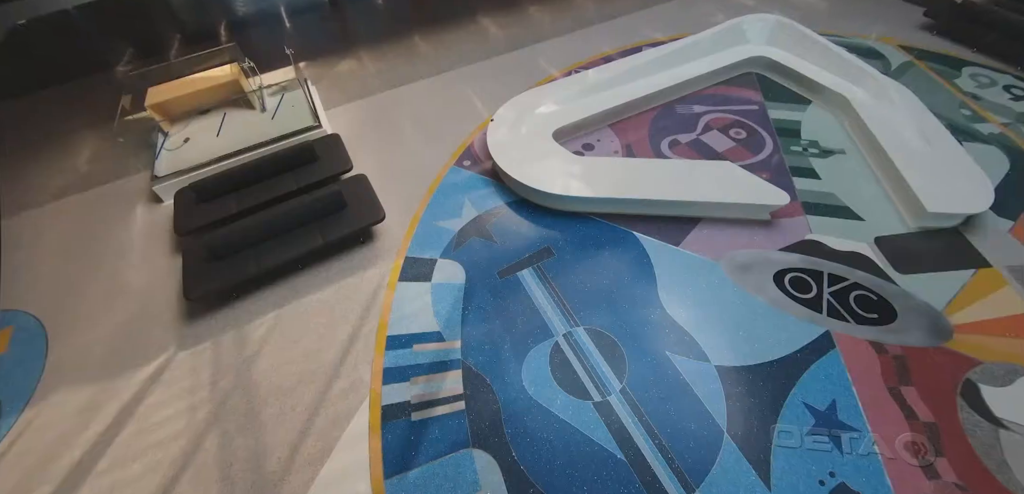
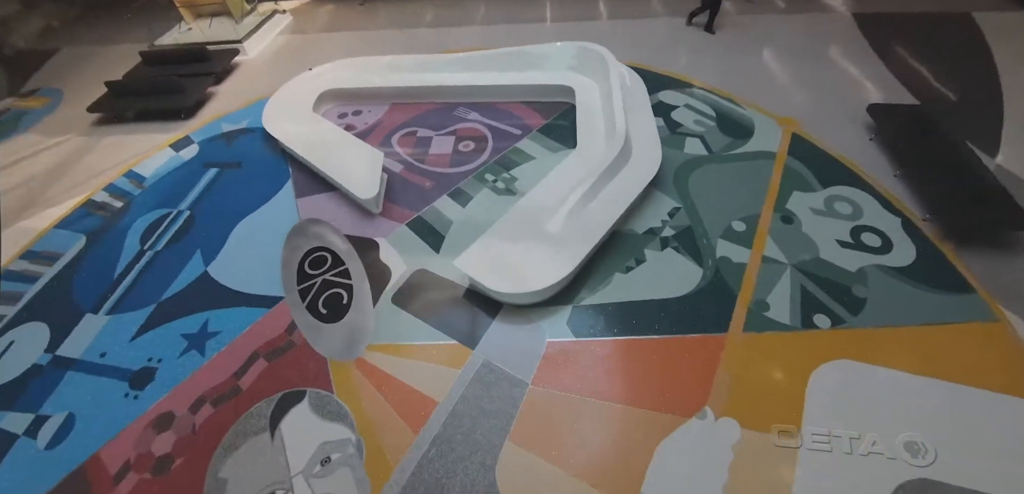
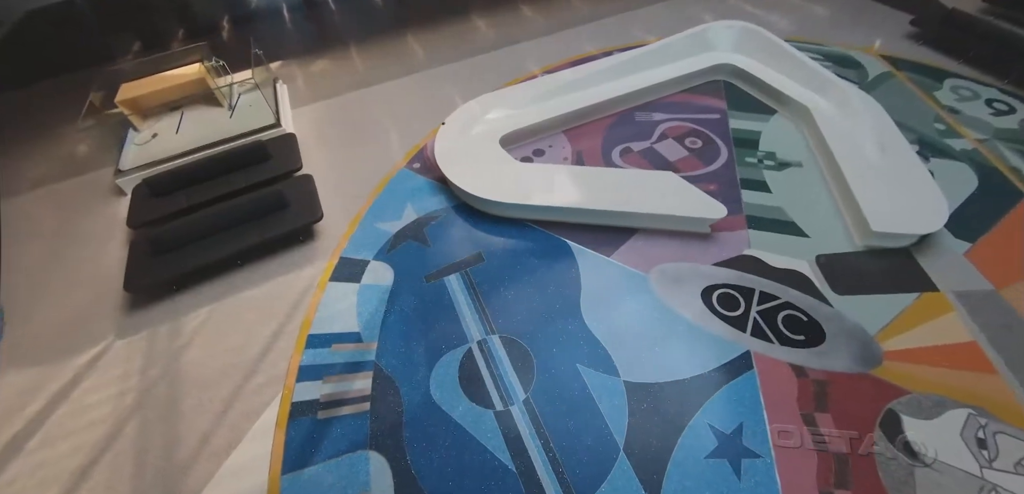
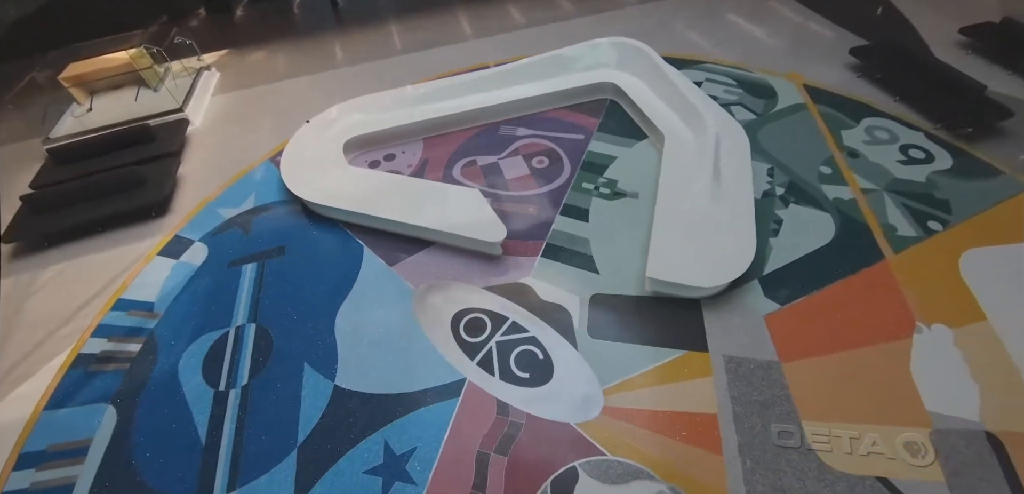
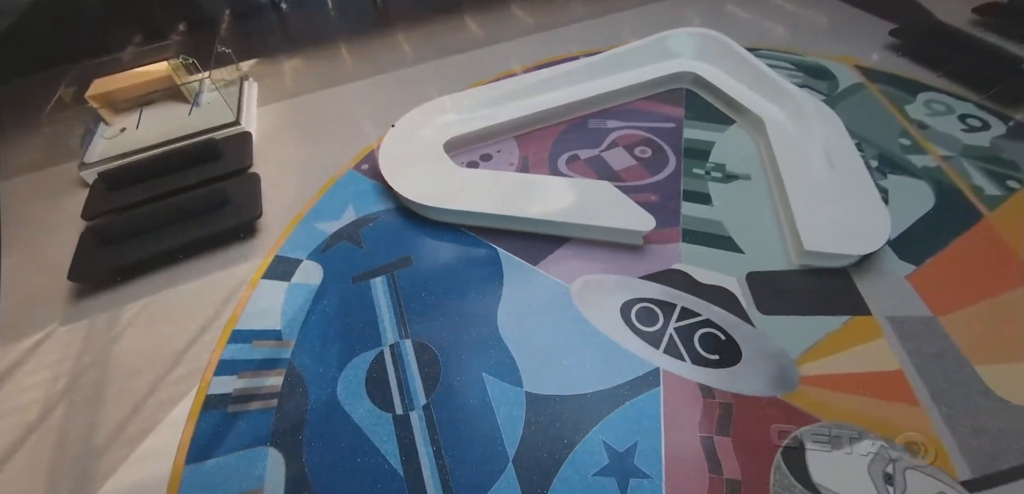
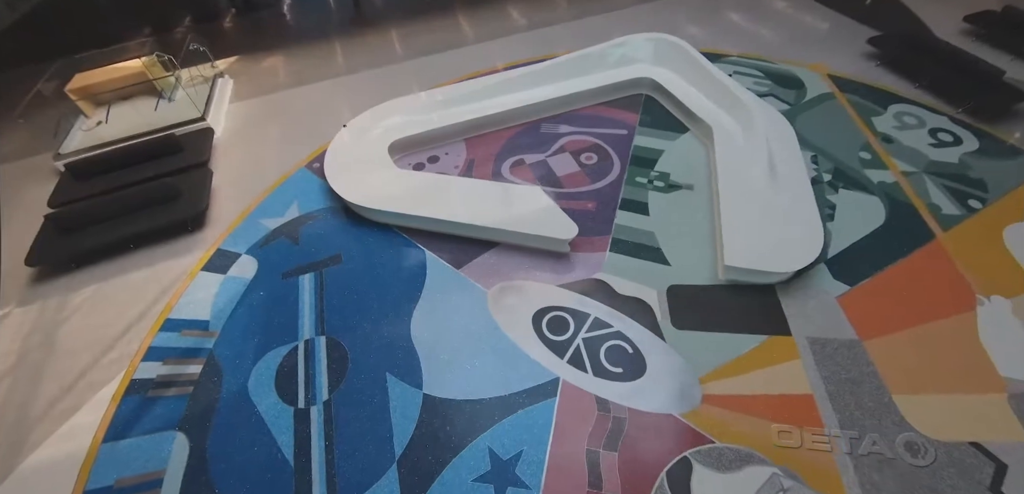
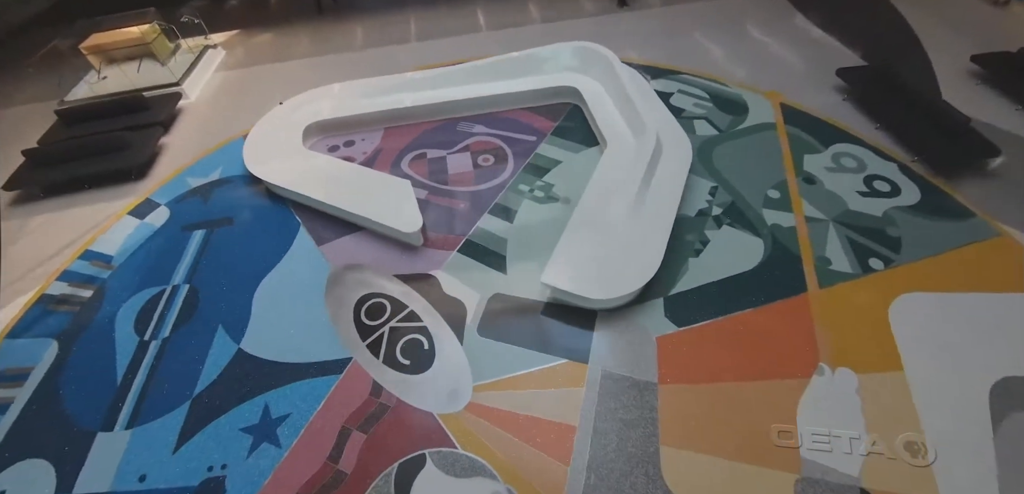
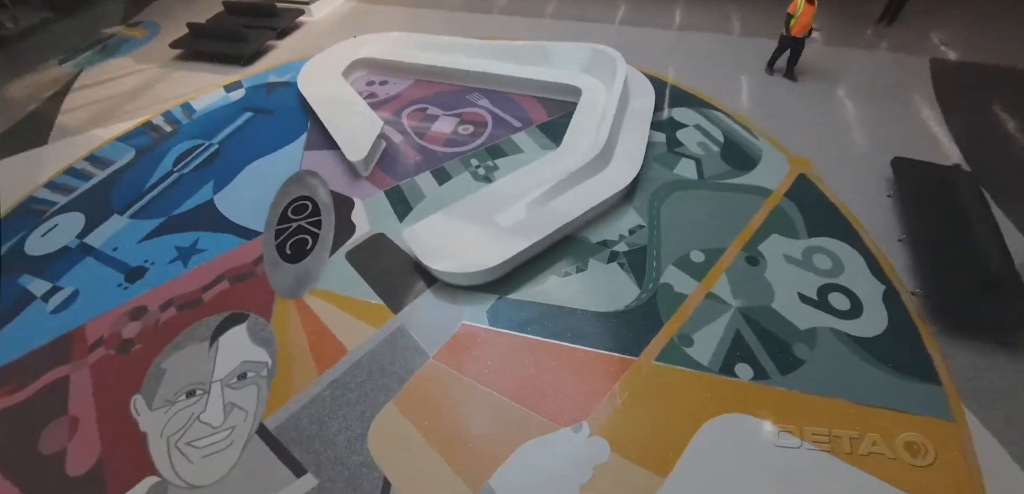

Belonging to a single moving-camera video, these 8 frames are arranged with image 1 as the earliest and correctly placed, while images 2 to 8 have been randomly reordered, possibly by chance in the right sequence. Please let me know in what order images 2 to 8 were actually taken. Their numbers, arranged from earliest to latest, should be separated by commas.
3, 5, 6, 4, 7, 2, 8
